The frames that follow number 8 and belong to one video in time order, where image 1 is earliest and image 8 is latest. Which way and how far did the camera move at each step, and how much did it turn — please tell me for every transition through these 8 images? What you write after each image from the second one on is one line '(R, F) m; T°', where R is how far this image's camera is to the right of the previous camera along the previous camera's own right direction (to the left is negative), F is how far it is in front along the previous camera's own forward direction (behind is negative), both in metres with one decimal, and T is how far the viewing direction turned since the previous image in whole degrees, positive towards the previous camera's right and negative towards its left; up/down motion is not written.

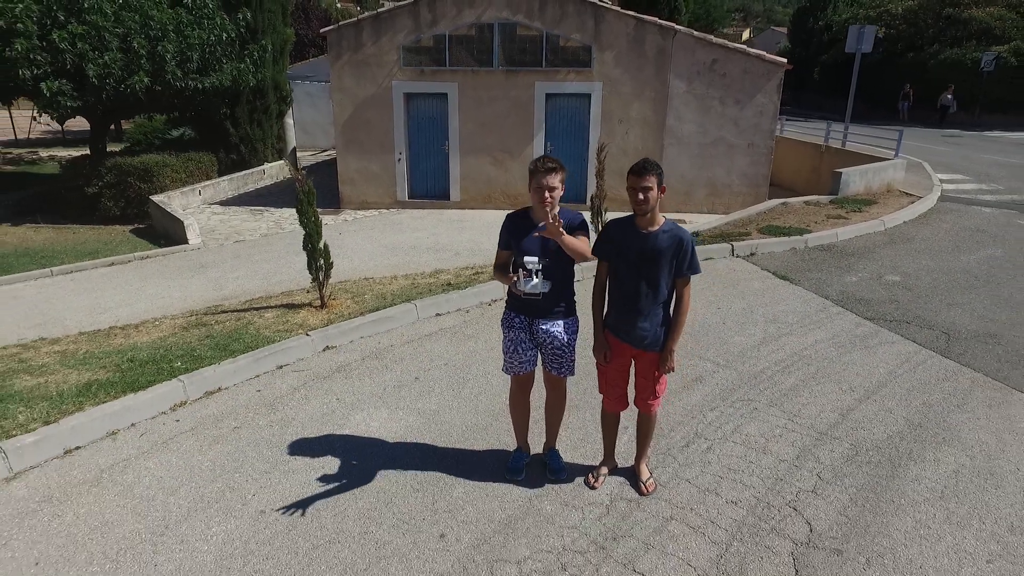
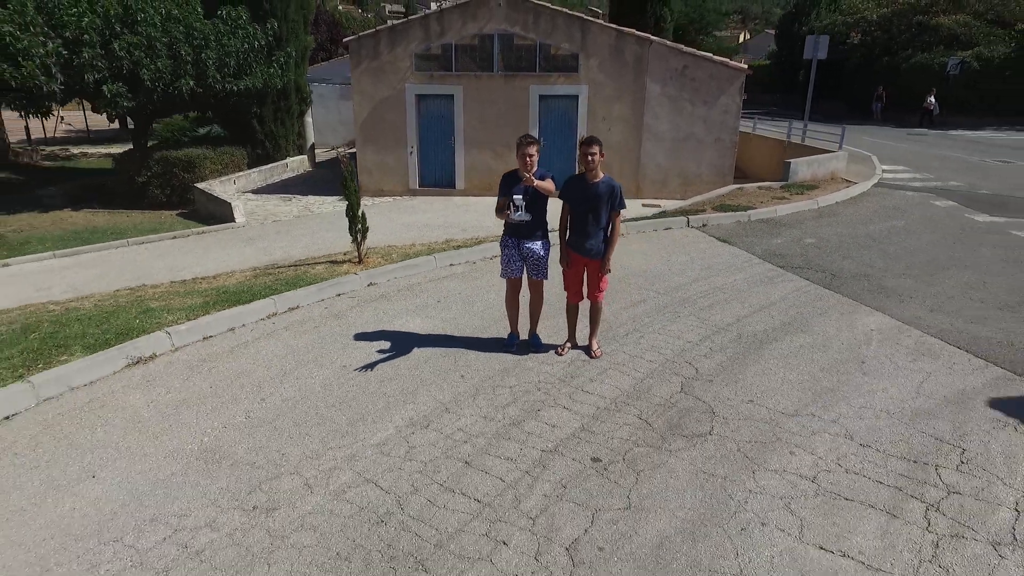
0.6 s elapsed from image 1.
(0.0, -1.6) m; 0°
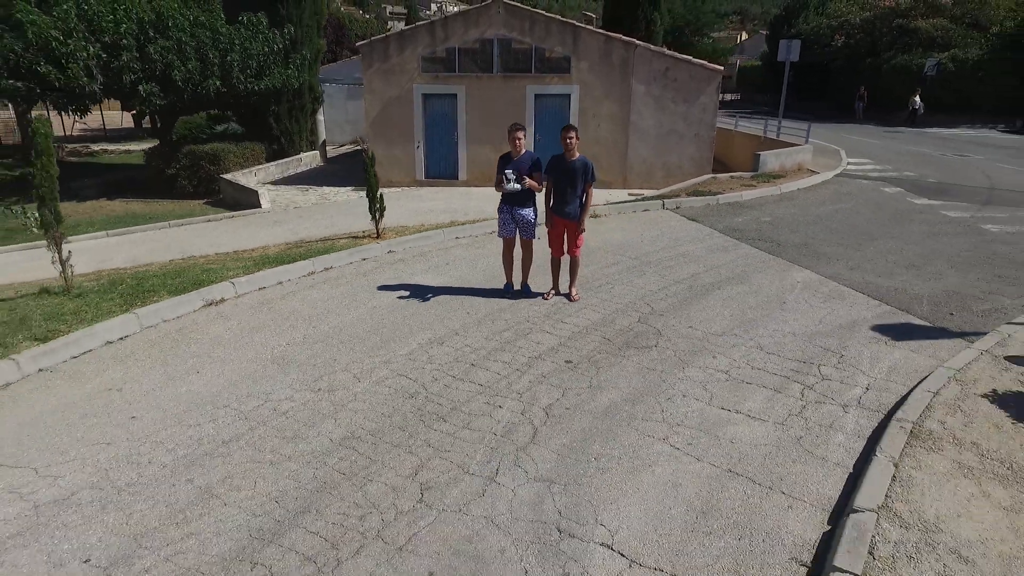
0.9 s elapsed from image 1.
(0.0, -1.2) m; 0°
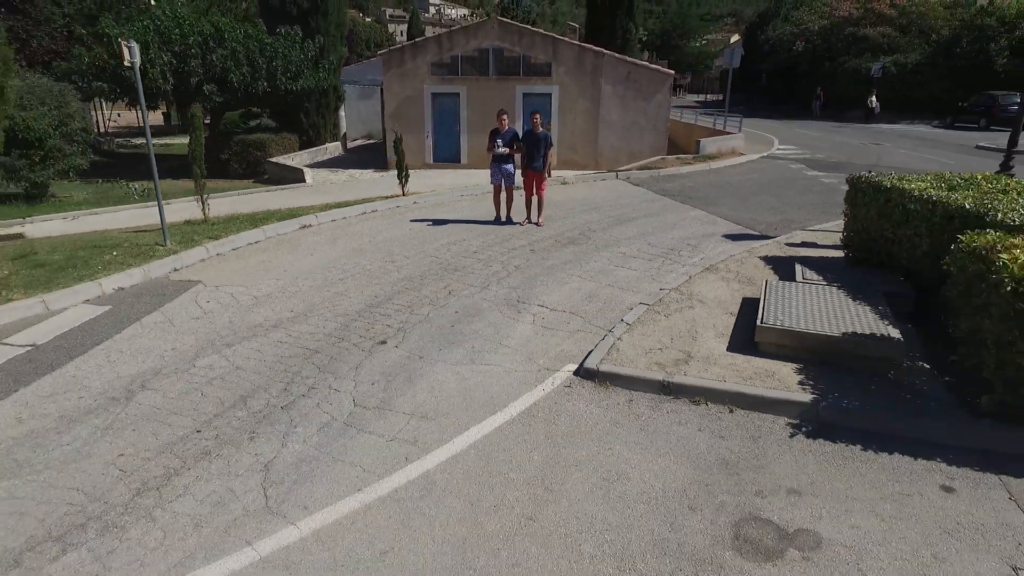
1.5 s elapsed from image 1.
(+0.2, -3.1) m; 0°
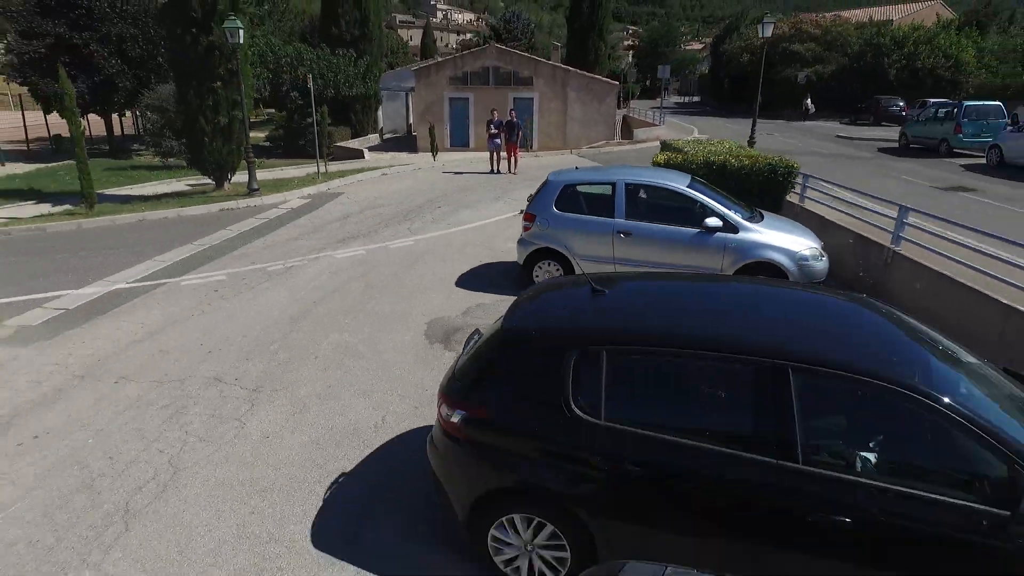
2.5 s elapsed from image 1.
(+0.5, -7.1) m; 0°
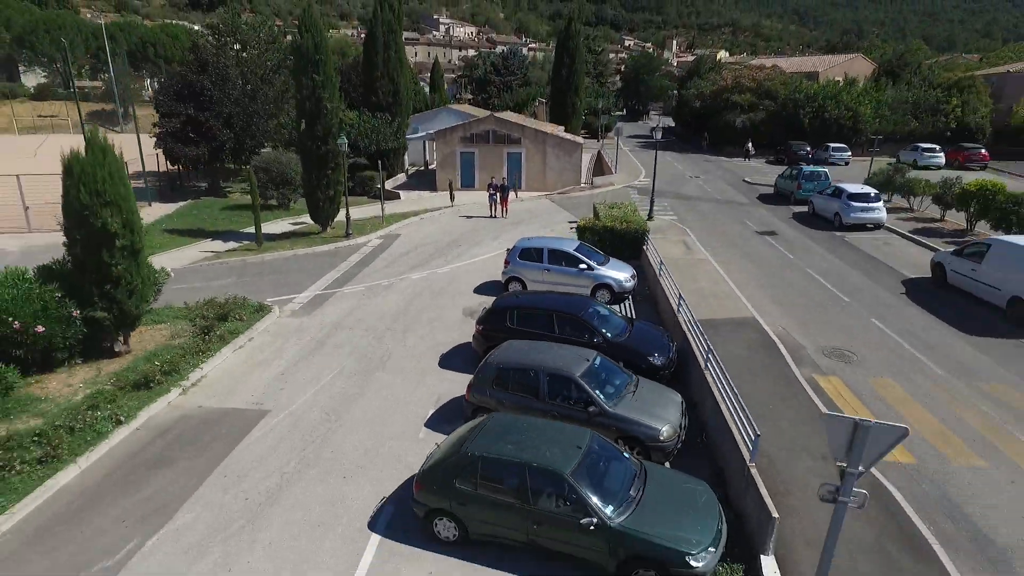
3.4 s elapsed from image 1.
(+0.3, -9.0) m; 0°
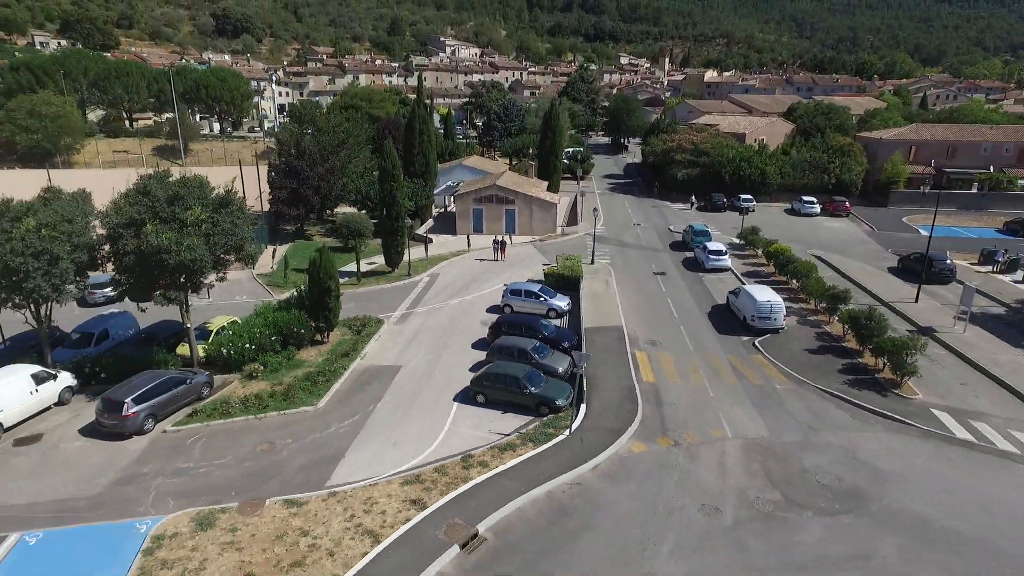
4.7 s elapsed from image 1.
(+0.4, -14.8) m; 0°
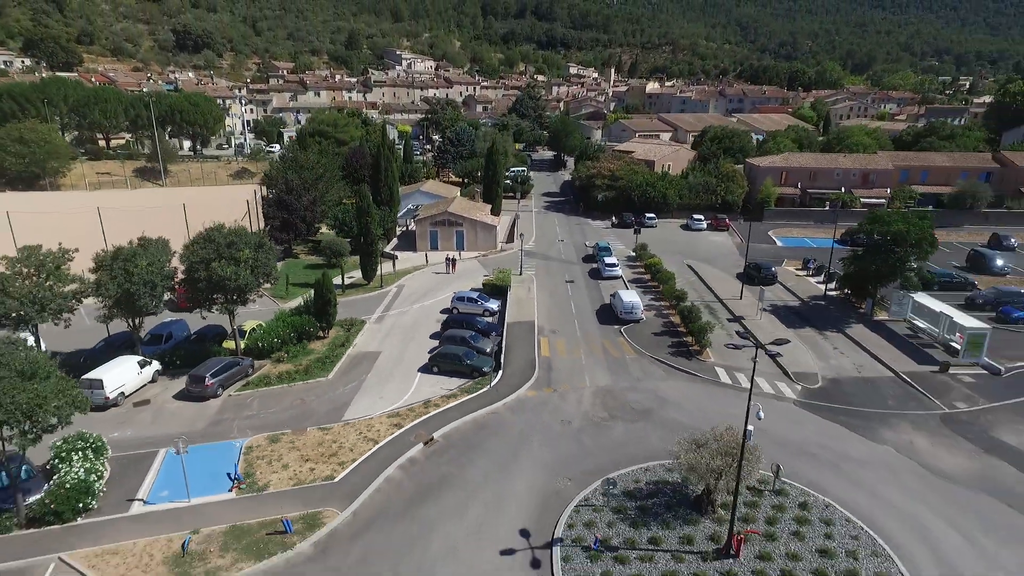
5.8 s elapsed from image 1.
(+1.1, -12.3) m; +4°
